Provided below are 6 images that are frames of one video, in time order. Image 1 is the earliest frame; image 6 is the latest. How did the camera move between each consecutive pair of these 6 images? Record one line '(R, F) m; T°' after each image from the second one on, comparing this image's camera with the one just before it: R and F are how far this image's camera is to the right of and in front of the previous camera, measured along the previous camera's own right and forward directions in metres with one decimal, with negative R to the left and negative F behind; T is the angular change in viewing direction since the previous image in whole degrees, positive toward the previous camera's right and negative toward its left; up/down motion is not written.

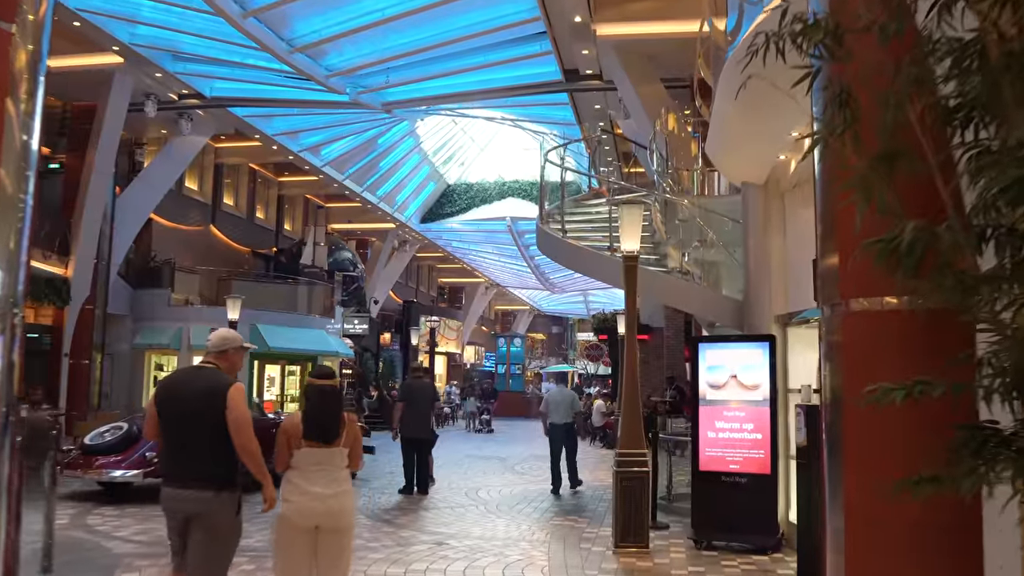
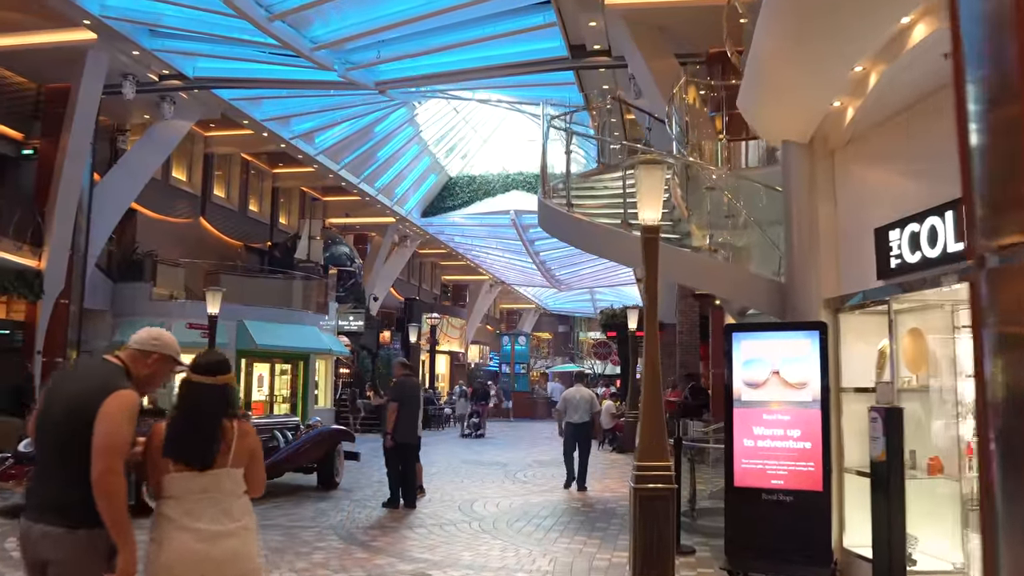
(+0.1, +1.5) m; 0°
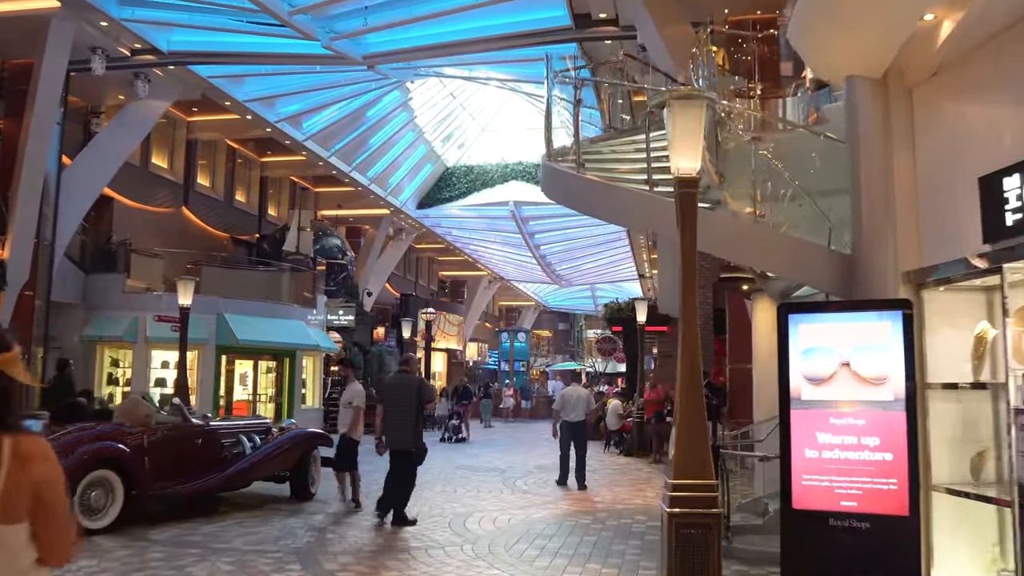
(0.0, +1.5) m; 0°
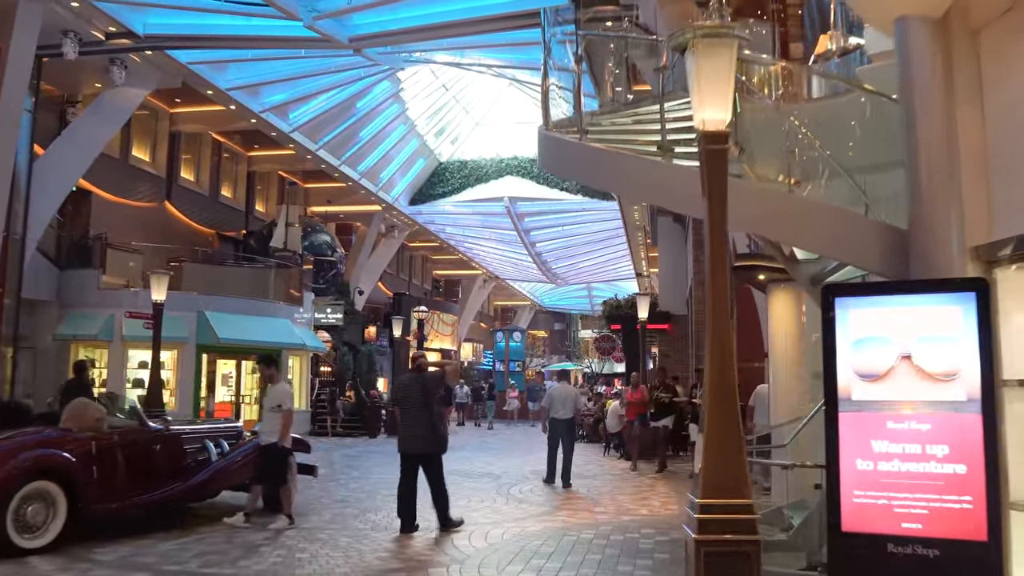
(0.0, +1.0) m; 0°
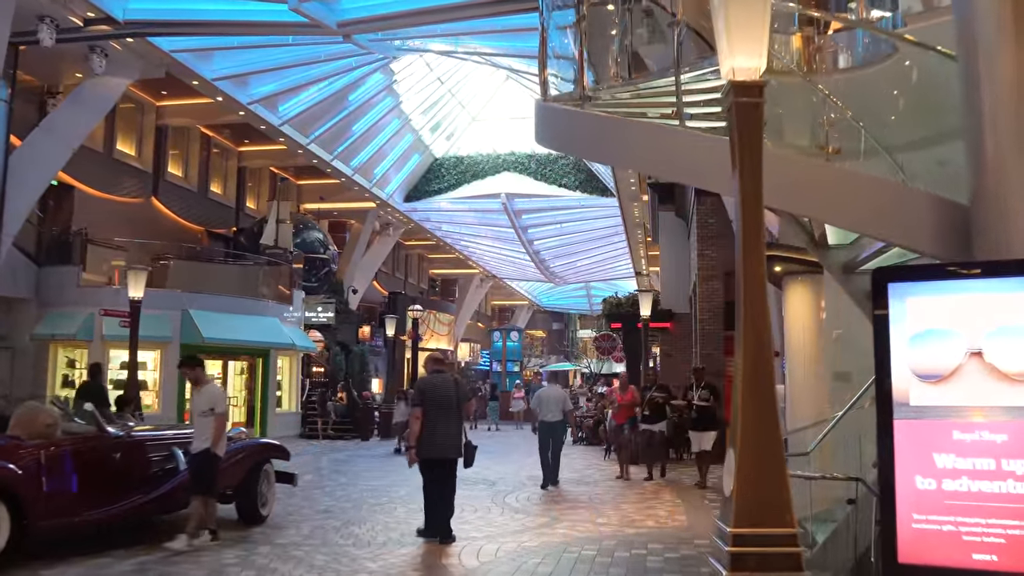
(0.0, +0.8) m; 0°
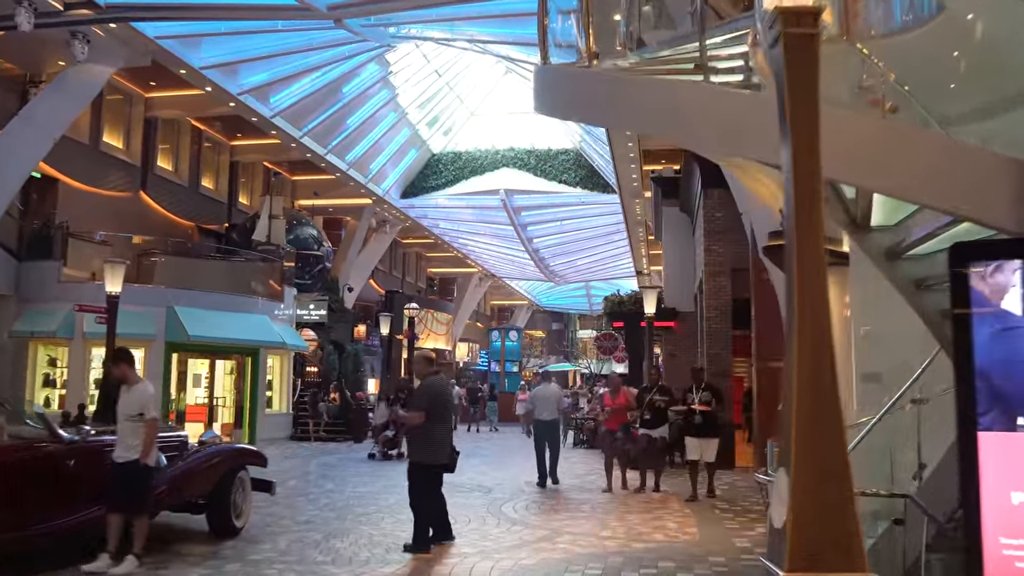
(0.0, +0.8) m; 0°
